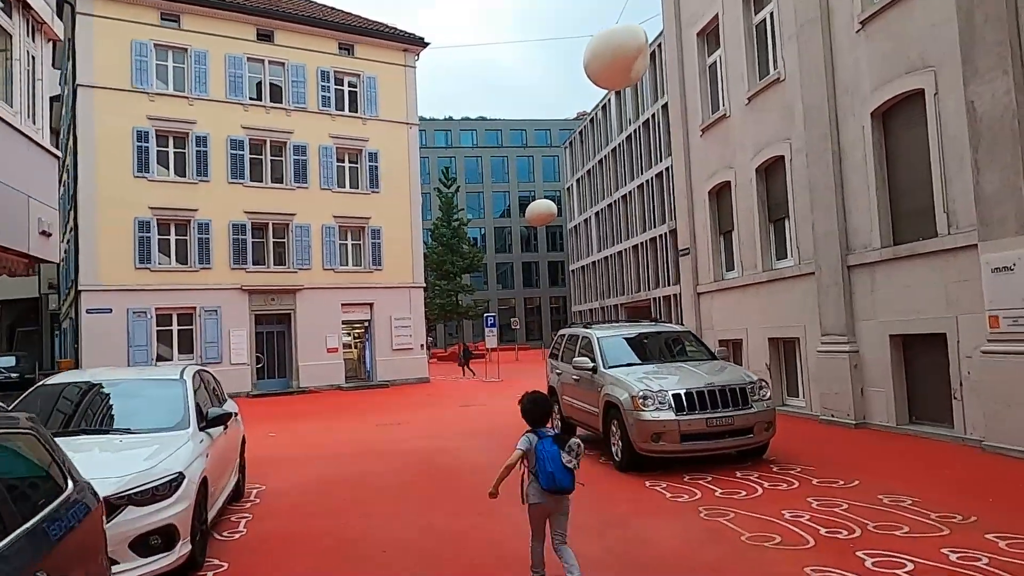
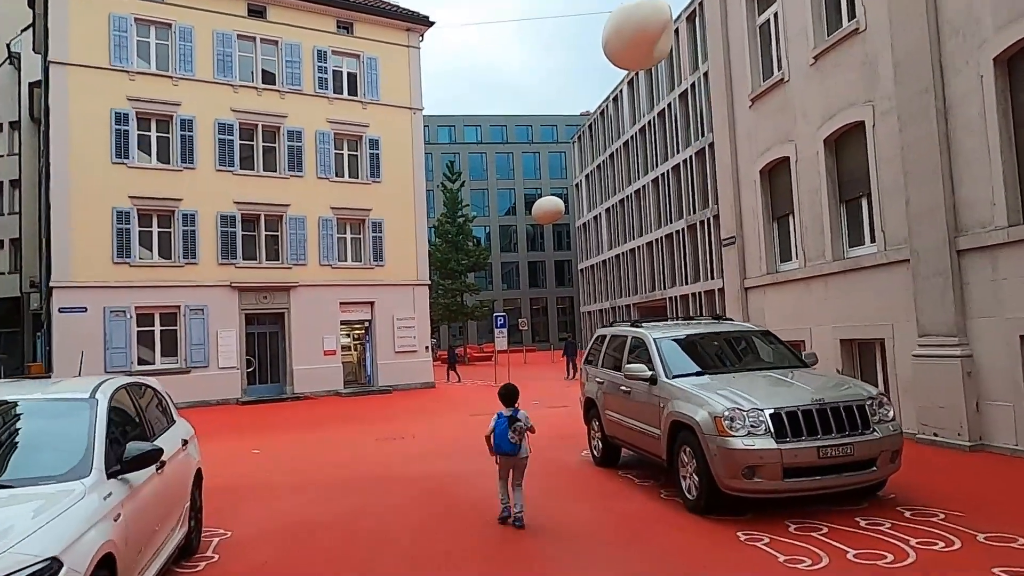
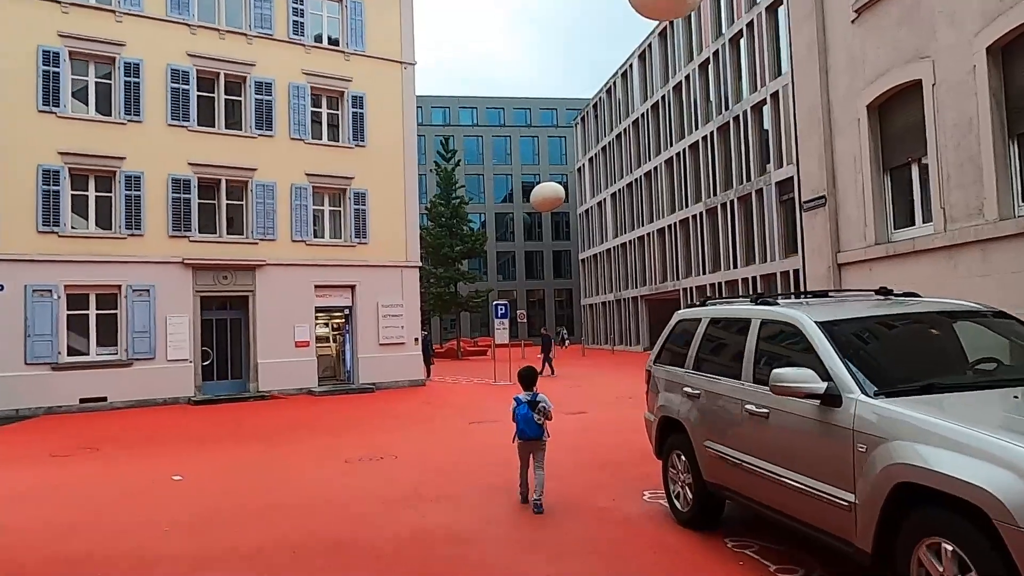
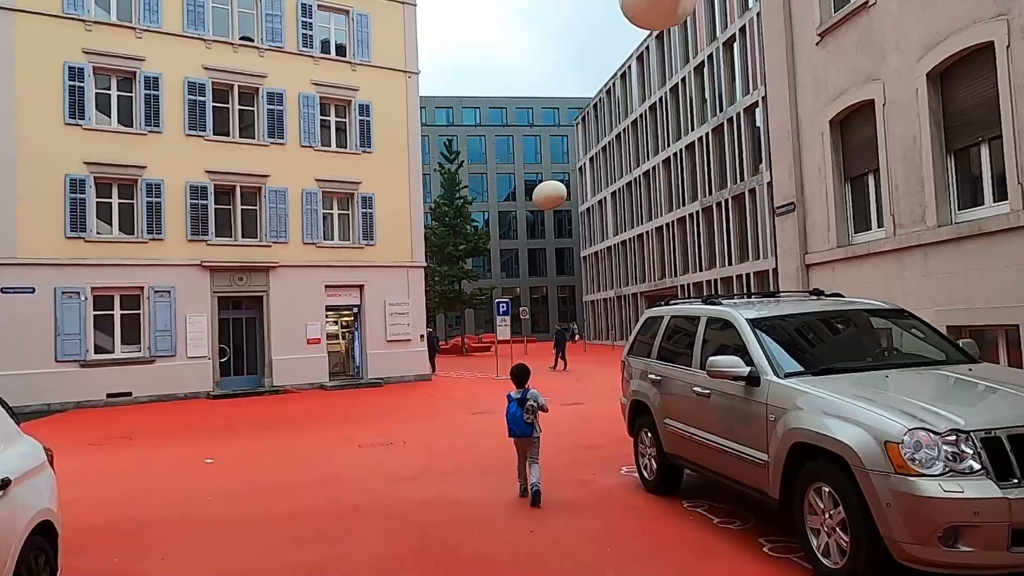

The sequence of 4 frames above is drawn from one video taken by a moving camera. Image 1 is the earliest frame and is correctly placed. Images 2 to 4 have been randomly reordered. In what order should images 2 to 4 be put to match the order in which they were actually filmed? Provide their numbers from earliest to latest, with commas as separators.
2, 4, 3
